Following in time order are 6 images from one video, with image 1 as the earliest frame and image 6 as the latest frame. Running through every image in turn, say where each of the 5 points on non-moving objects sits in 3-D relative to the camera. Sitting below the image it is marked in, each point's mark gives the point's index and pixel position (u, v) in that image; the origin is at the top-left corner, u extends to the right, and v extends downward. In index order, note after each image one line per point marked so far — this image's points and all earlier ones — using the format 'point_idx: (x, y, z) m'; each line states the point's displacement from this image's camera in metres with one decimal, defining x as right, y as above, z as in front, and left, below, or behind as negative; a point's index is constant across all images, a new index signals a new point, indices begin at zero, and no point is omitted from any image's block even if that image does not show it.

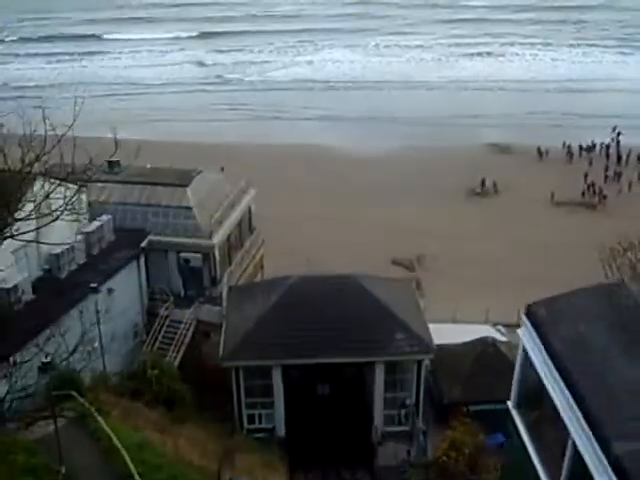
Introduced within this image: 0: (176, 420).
0: (-2.3, -3.3, +17.3) m
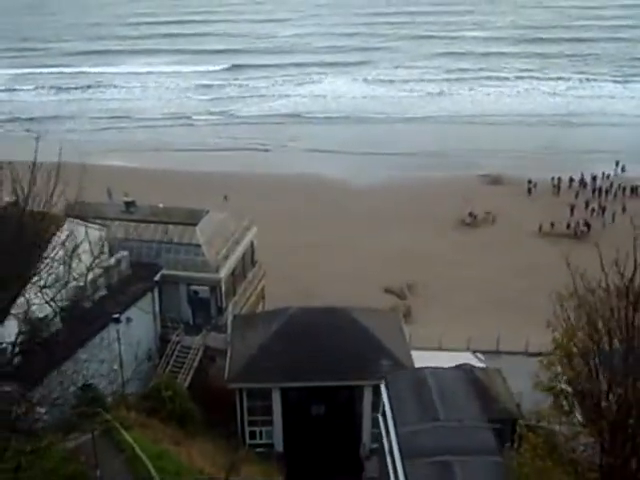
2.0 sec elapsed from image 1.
0: (-2.8, -4.1, +19.7) m
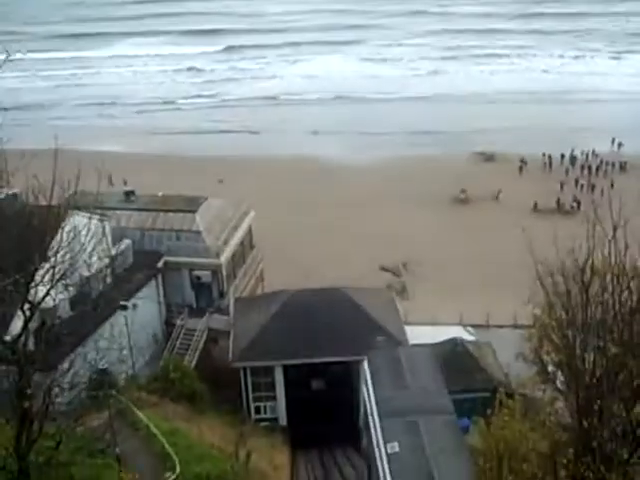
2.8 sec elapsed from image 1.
0: (-2.7, -3.9, +20.9) m
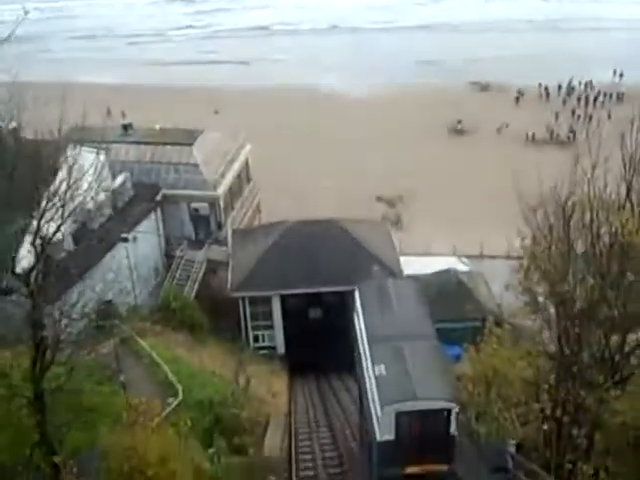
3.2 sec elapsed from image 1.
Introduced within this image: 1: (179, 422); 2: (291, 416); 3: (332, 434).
0: (-2.8, -2.3, +21.6) m
1: (-2.0, -2.6, +13.4) m
2: (-0.6, -3.4, +17.9) m
3: (+0.2, -3.4, +17.0) m
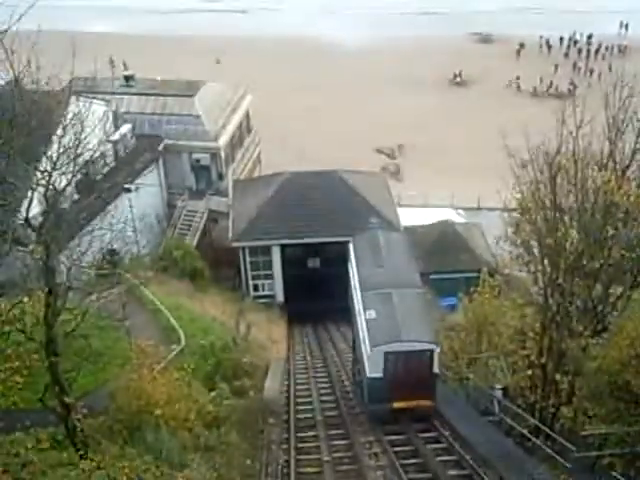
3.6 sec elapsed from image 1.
0: (-2.8, -1.2, +22.1) m
1: (-2.1, -1.9, +14.0) m
2: (-0.6, -2.4, +18.6) m
3: (+0.2, -2.5, +17.7) m
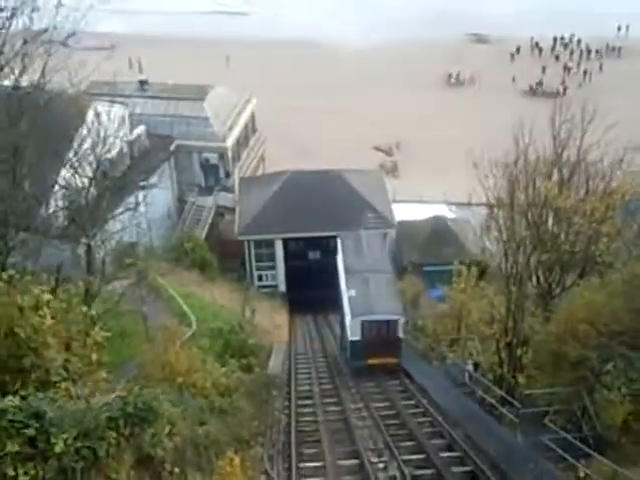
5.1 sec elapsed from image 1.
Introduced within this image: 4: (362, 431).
0: (-2.9, -1.0, +24.0) m
1: (-2.1, -1.8, +15.9) m
2: (-0.7, -2.3, +20.4) m
3: (+0.1, -2.4, +19.6) m
4: (+0.6, -2.7, +13.0) m
